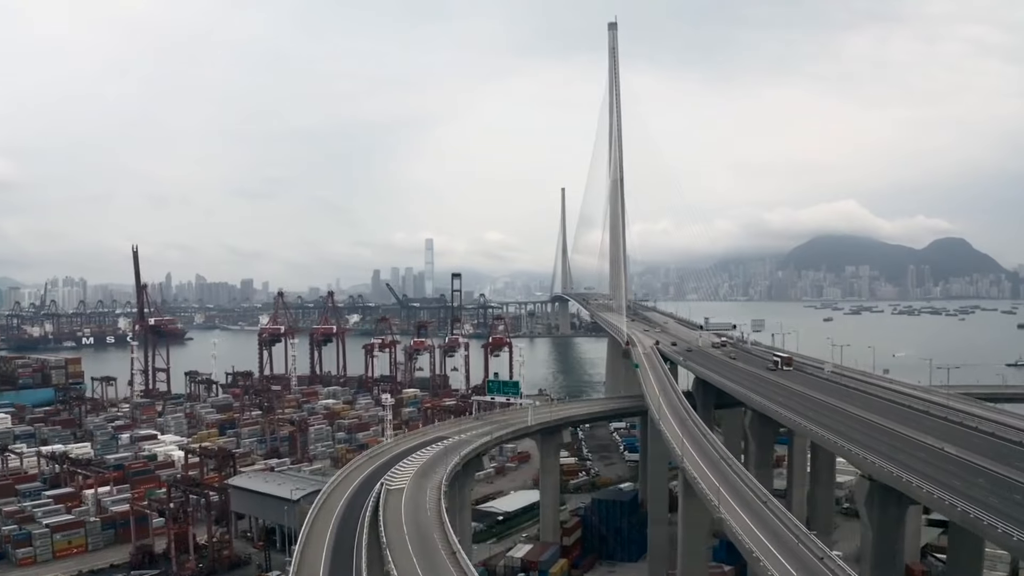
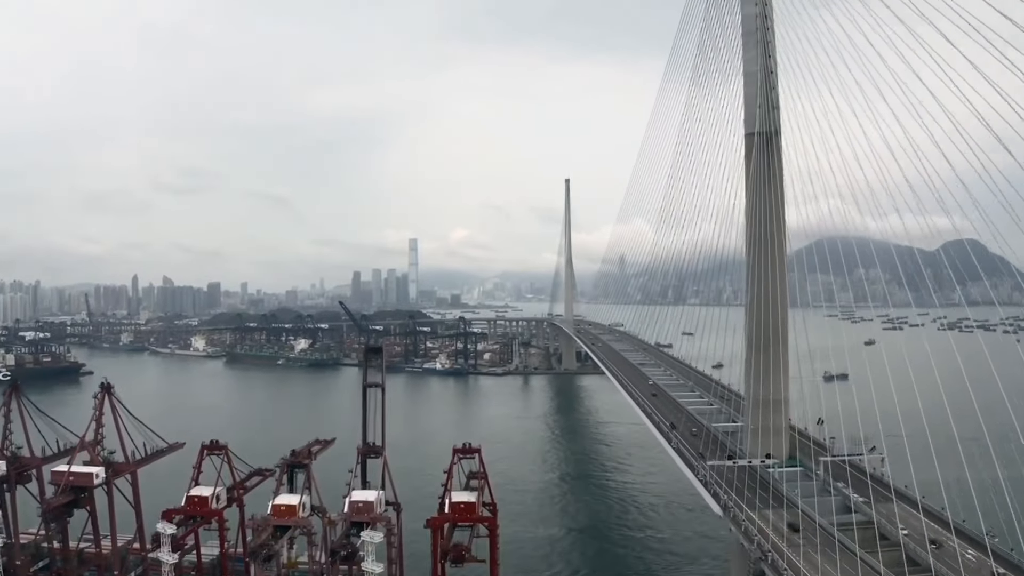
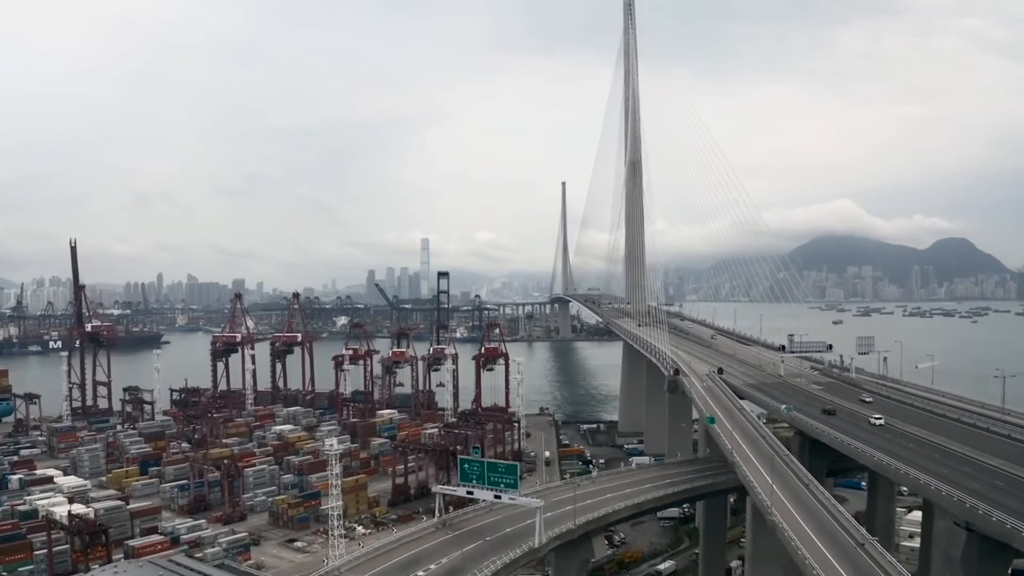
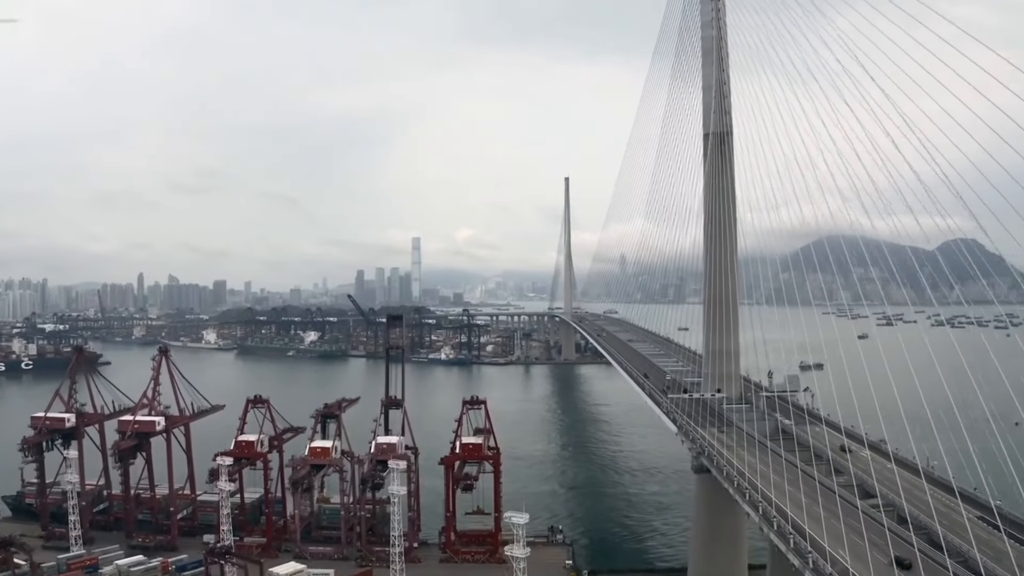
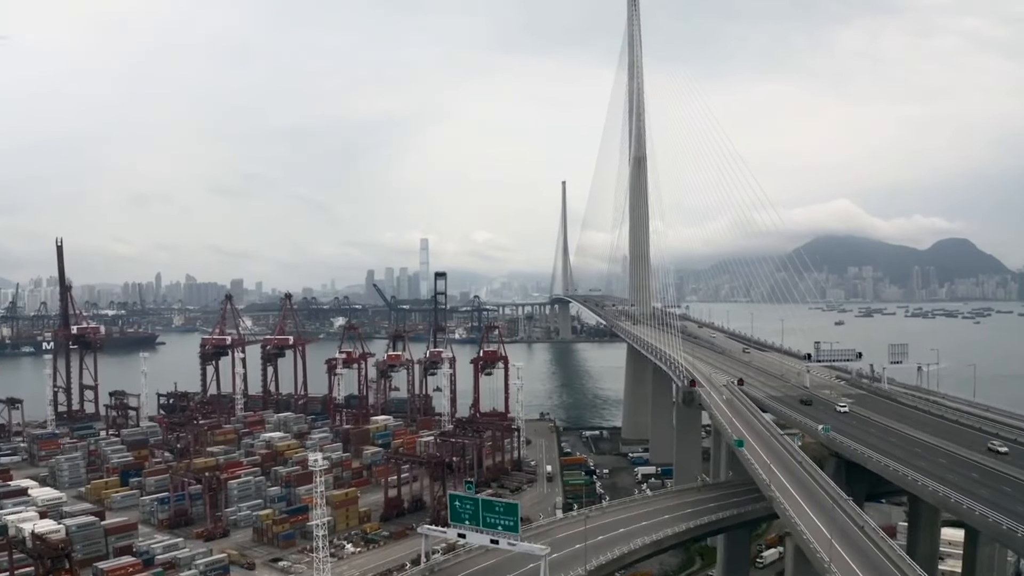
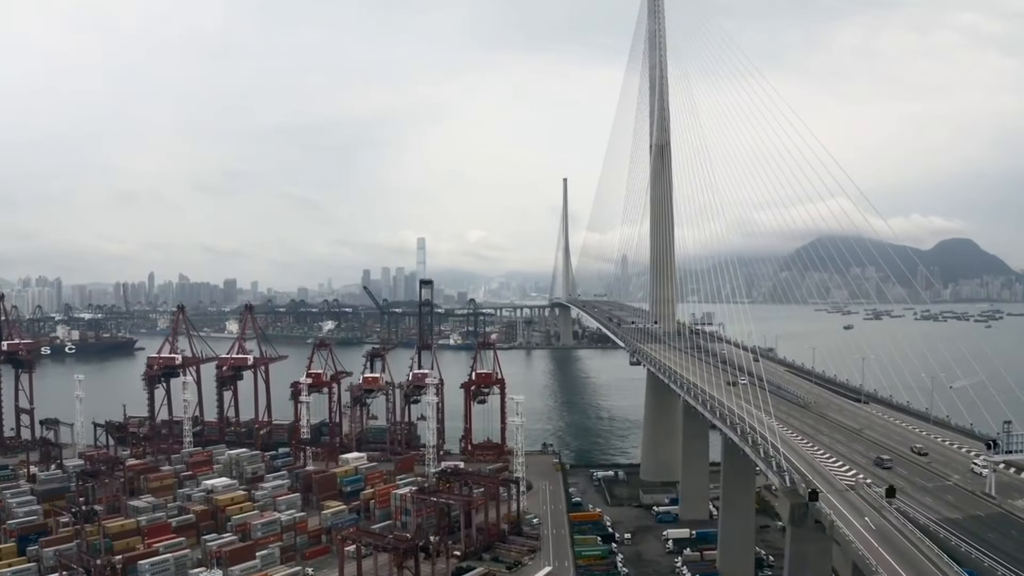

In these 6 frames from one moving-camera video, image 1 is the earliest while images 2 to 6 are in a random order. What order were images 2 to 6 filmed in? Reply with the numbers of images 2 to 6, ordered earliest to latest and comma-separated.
3, 5, 6, 4, 2
